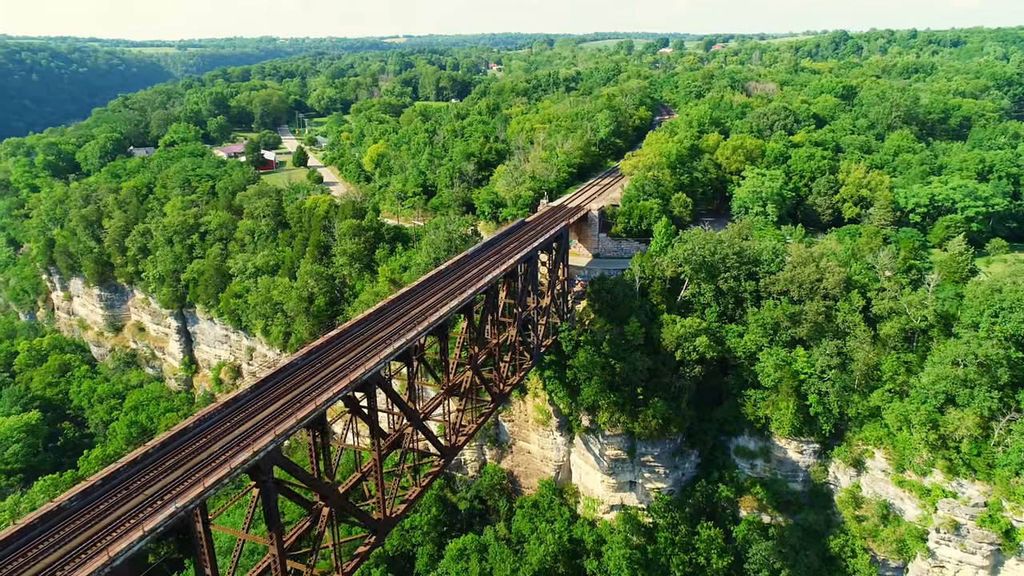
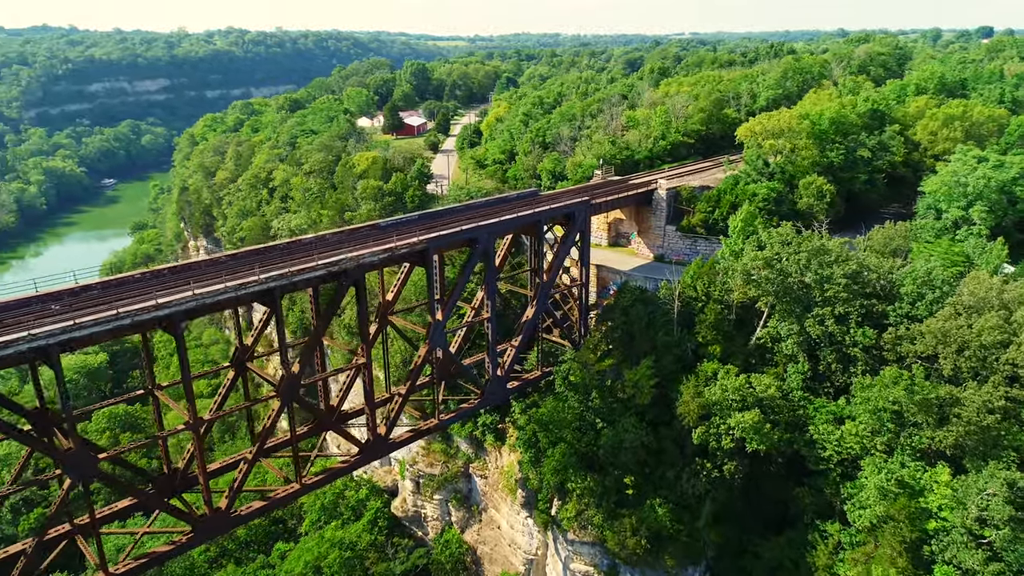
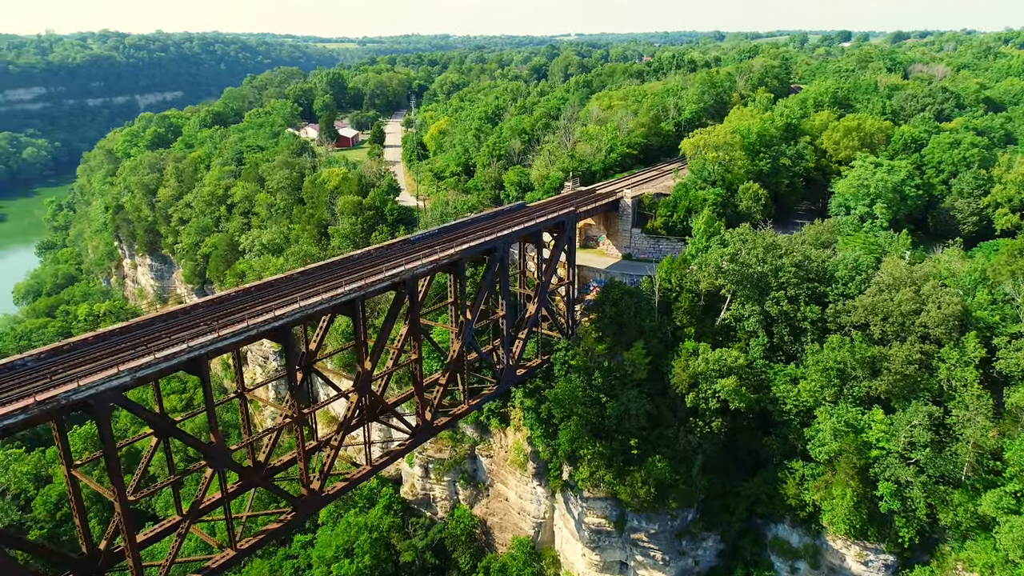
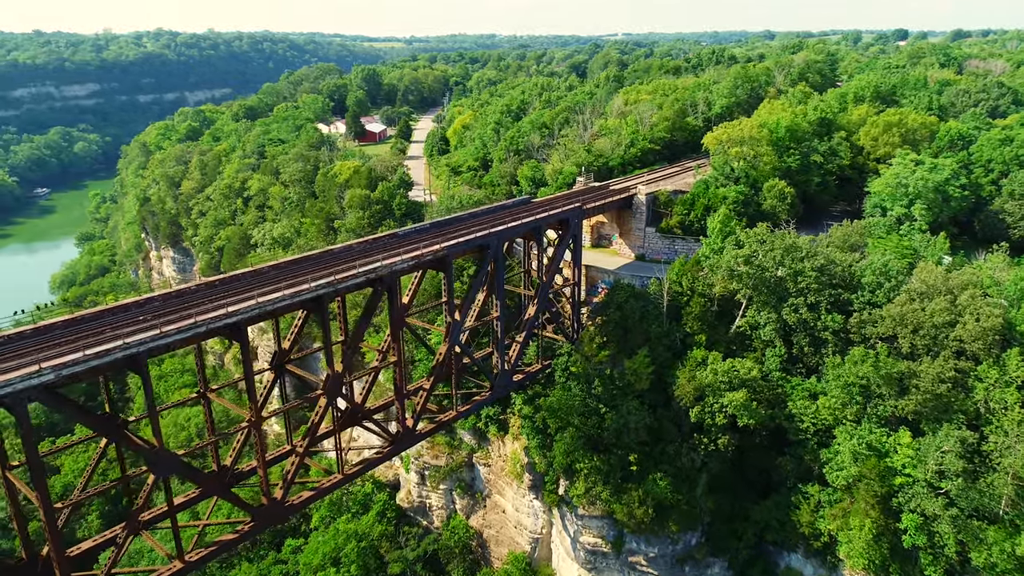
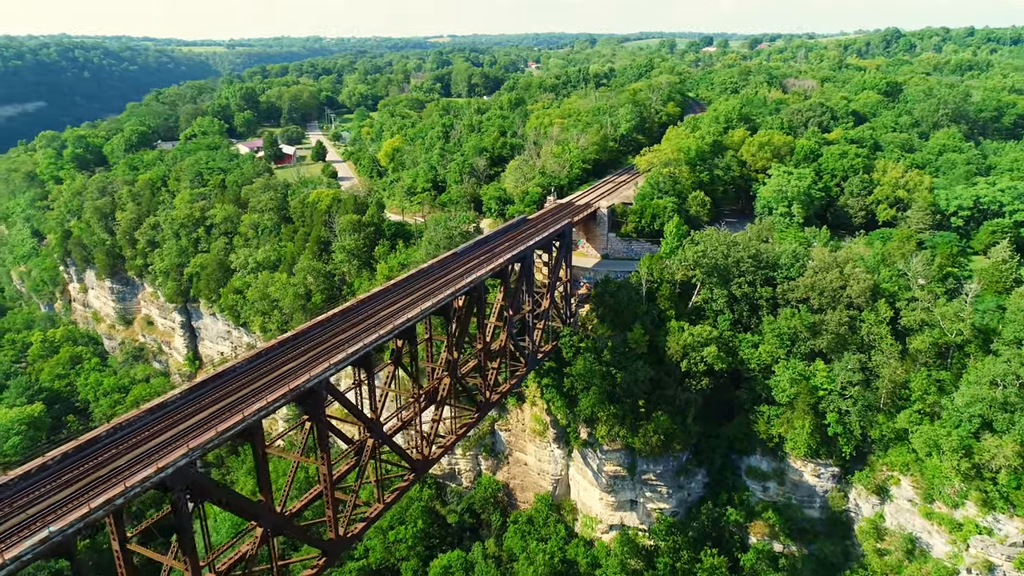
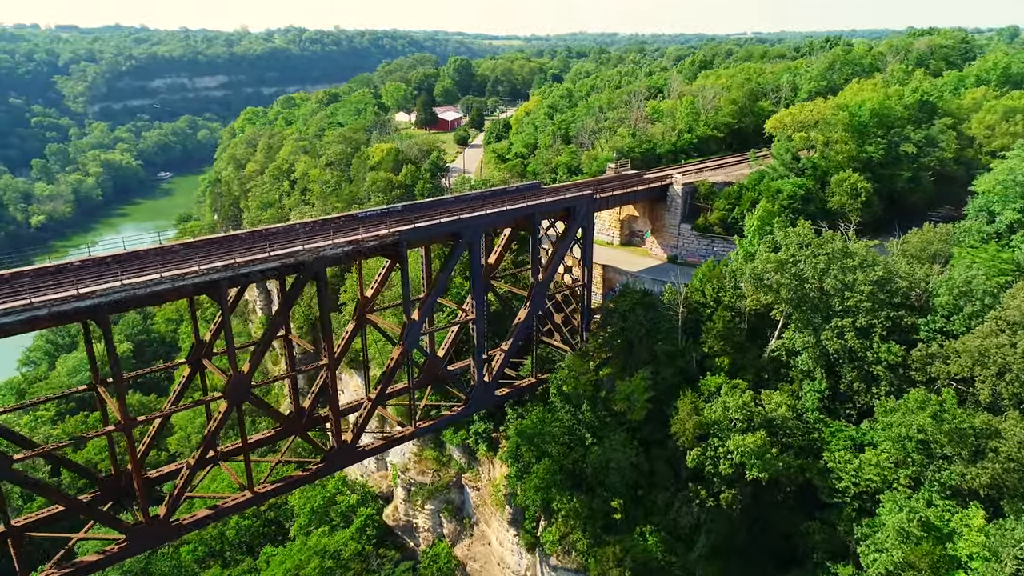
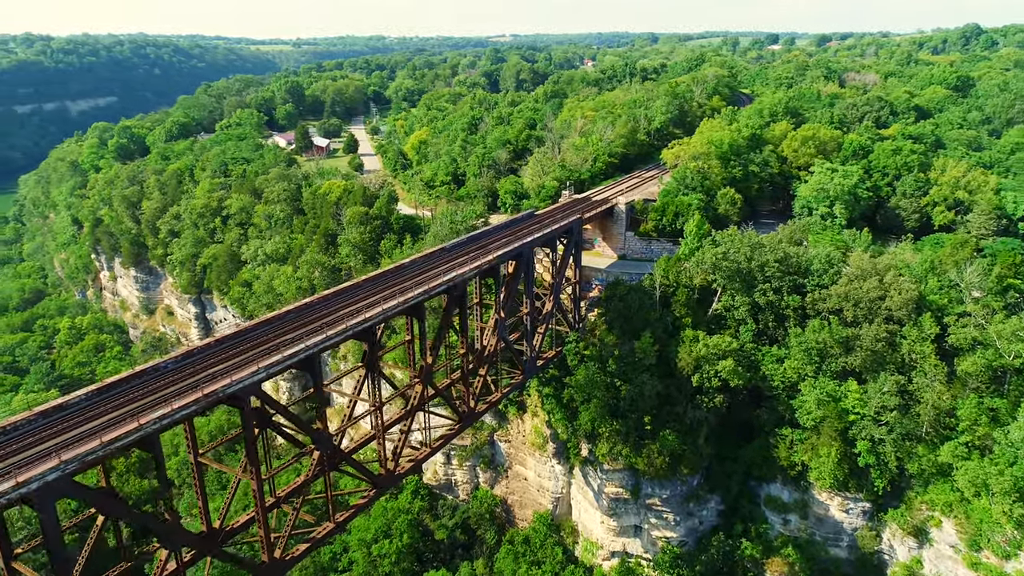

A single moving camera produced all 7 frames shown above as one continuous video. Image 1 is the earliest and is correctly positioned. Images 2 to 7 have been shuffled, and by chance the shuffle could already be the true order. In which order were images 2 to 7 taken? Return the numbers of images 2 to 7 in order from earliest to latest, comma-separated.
5, 7, 3, 4, 2, 6
